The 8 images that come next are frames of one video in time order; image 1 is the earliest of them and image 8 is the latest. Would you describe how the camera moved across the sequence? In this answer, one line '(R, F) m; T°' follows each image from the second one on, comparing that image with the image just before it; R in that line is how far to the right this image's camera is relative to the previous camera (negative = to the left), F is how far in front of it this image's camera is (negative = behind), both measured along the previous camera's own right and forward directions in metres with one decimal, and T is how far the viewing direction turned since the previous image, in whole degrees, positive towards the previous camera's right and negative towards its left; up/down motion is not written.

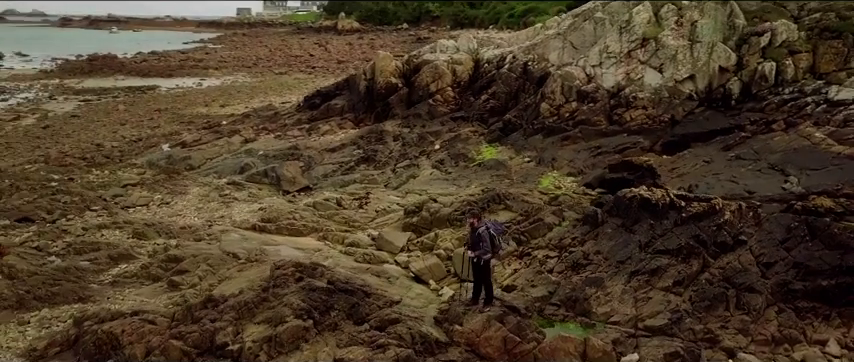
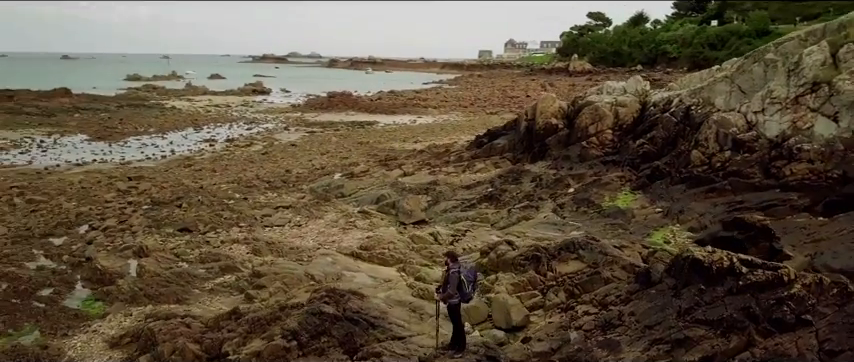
(+1.7, +0.3) m; -19°
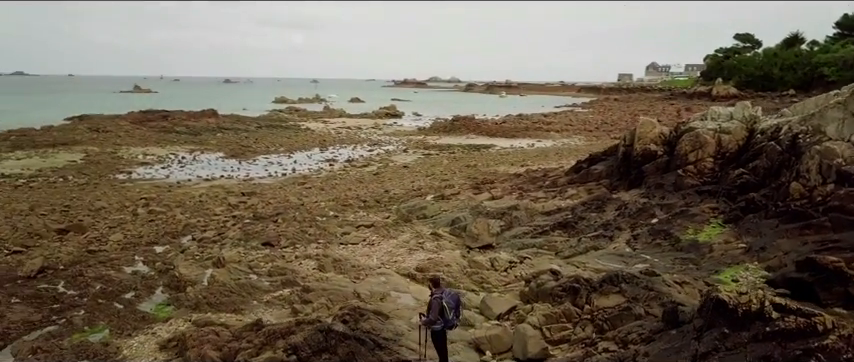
(+1.0, +0.1) m; -11°
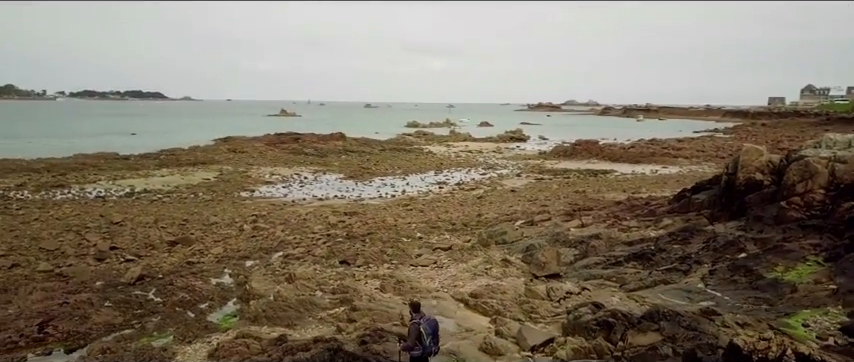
(+1.0, +0.1) m; -11°
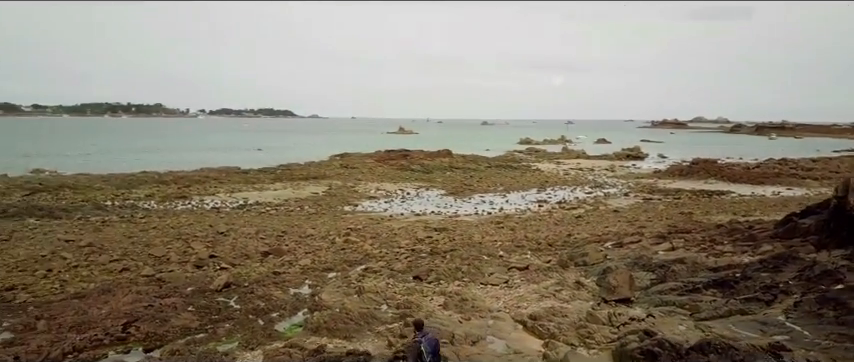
(+0.7, +0.1) m; -10°
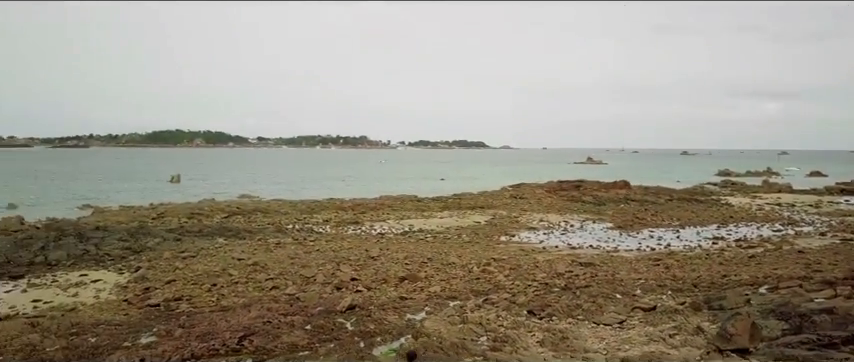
(+1.2, +0.2) m; -16°
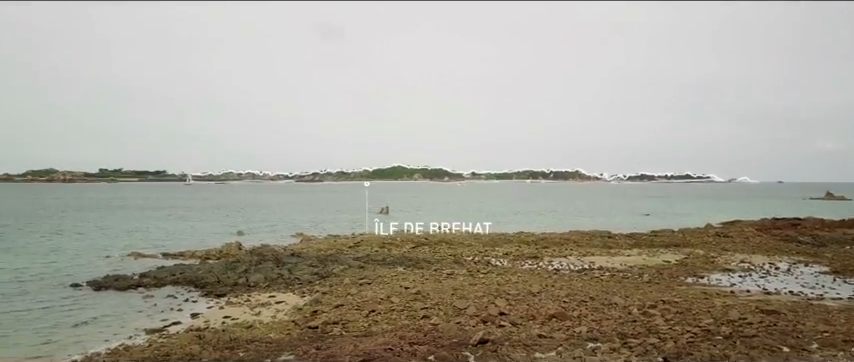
(+1.4, +0.2) m; -17°
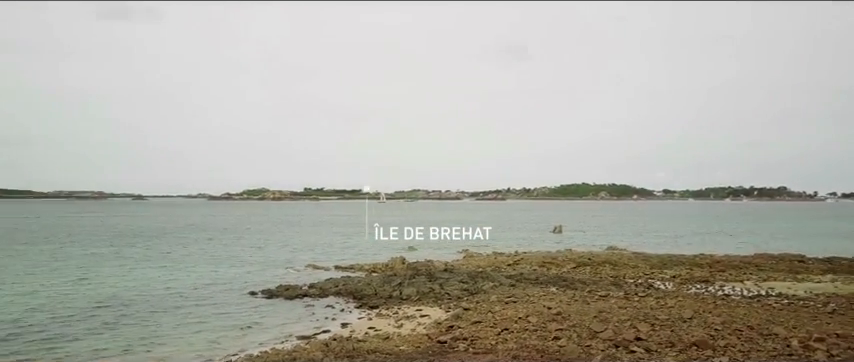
(+1.2, +0.2) m; -15°
